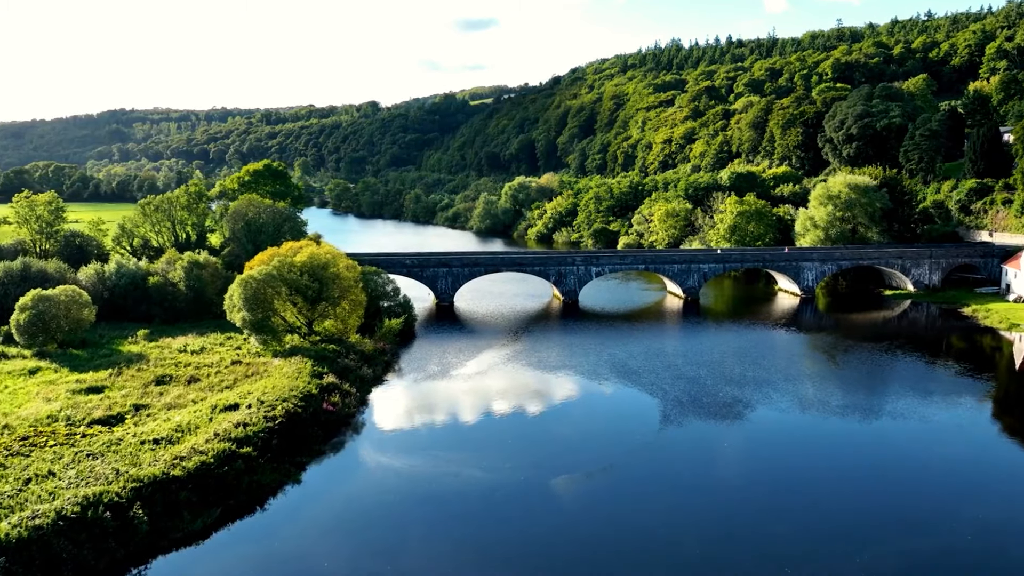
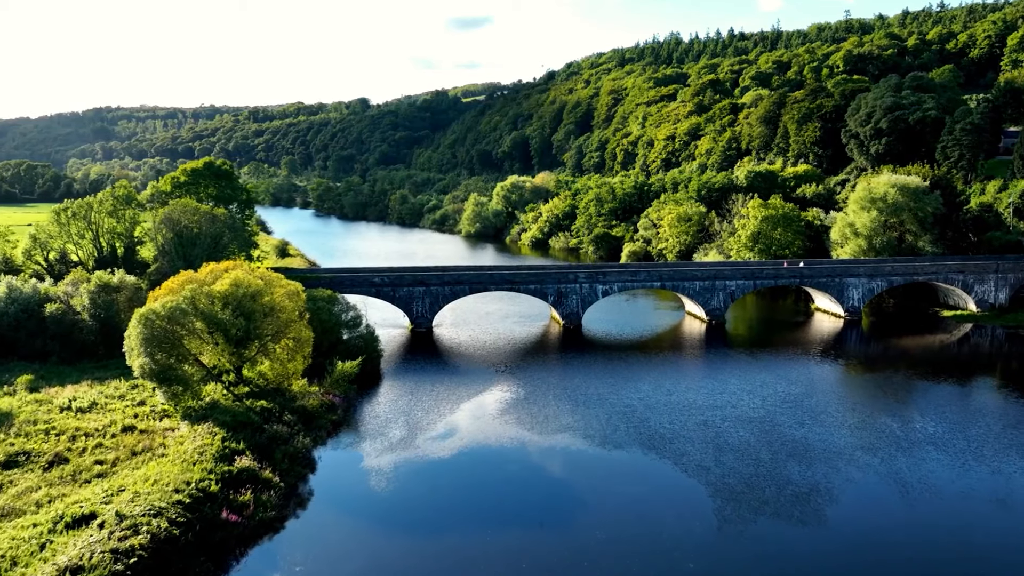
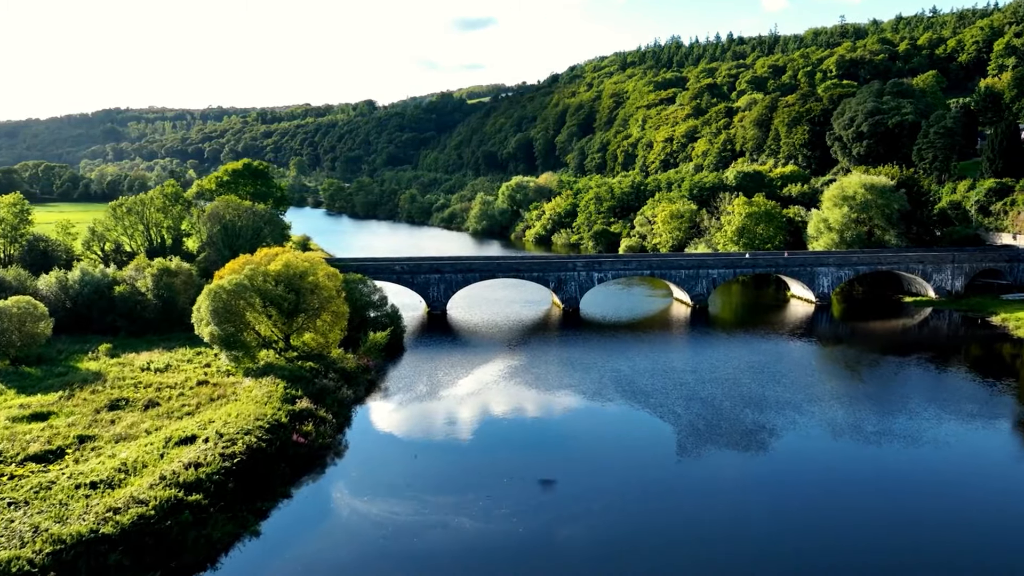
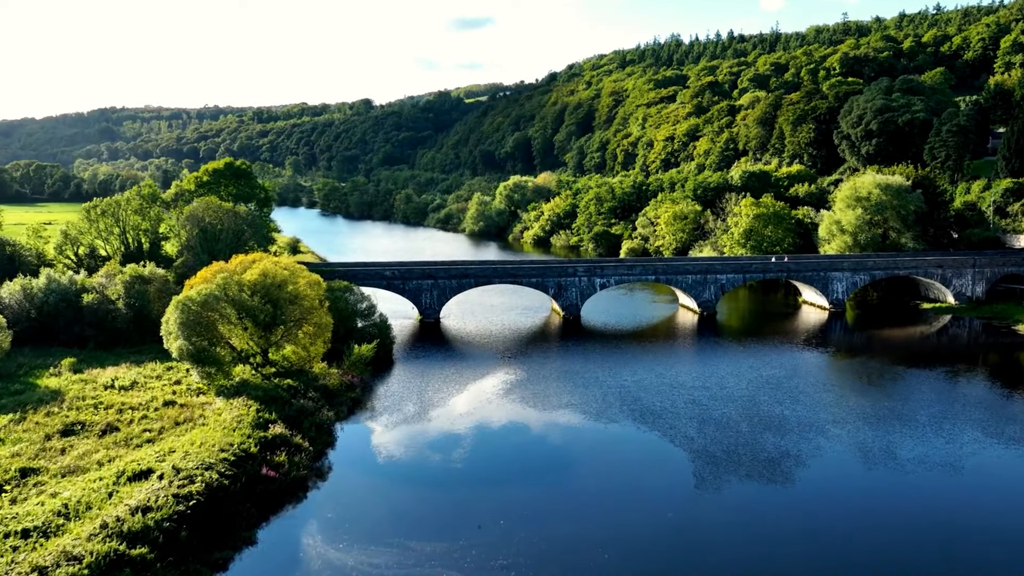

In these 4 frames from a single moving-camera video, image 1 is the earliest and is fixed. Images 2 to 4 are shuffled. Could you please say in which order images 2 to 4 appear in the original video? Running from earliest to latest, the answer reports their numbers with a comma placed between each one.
3, 4, 2
